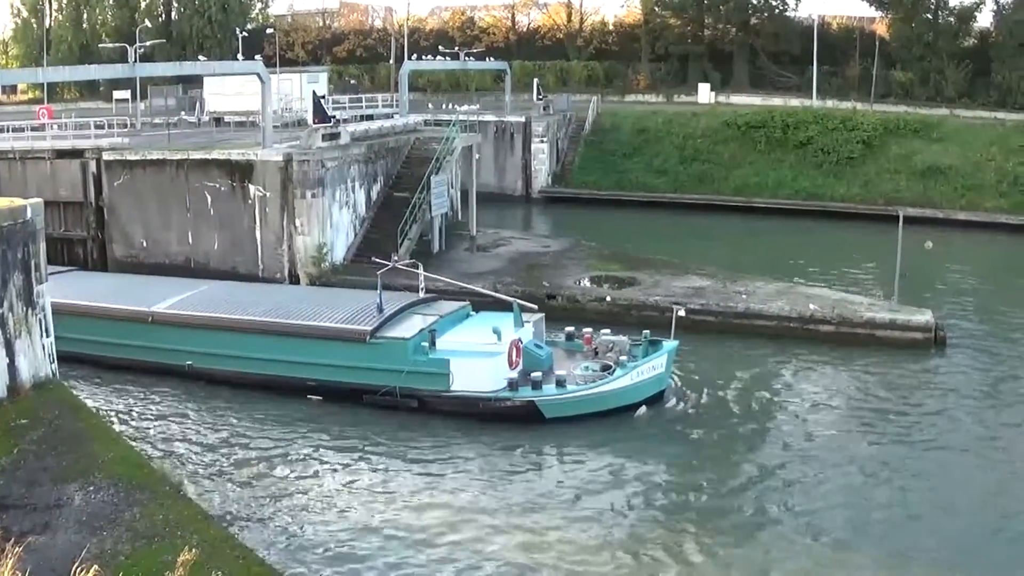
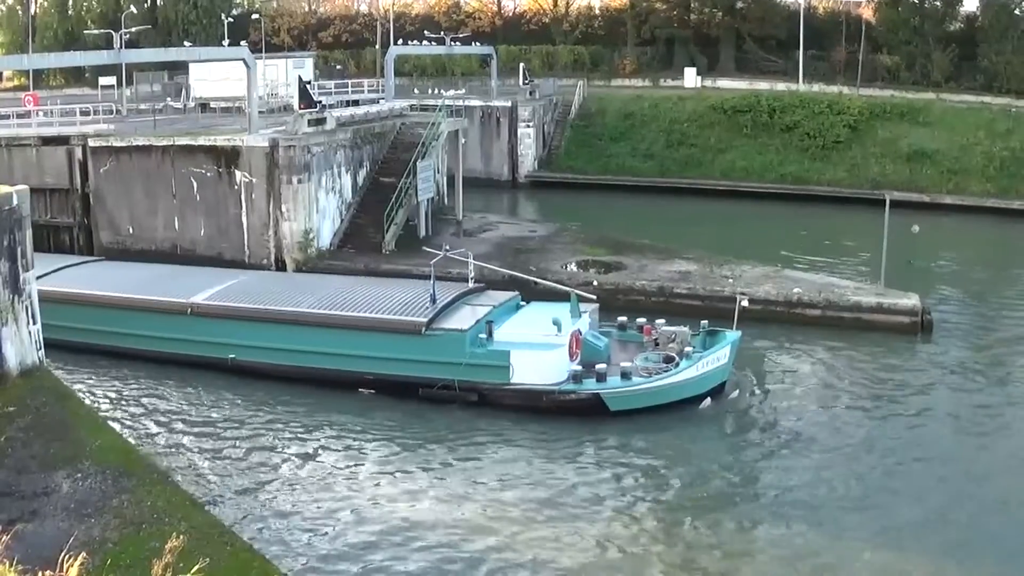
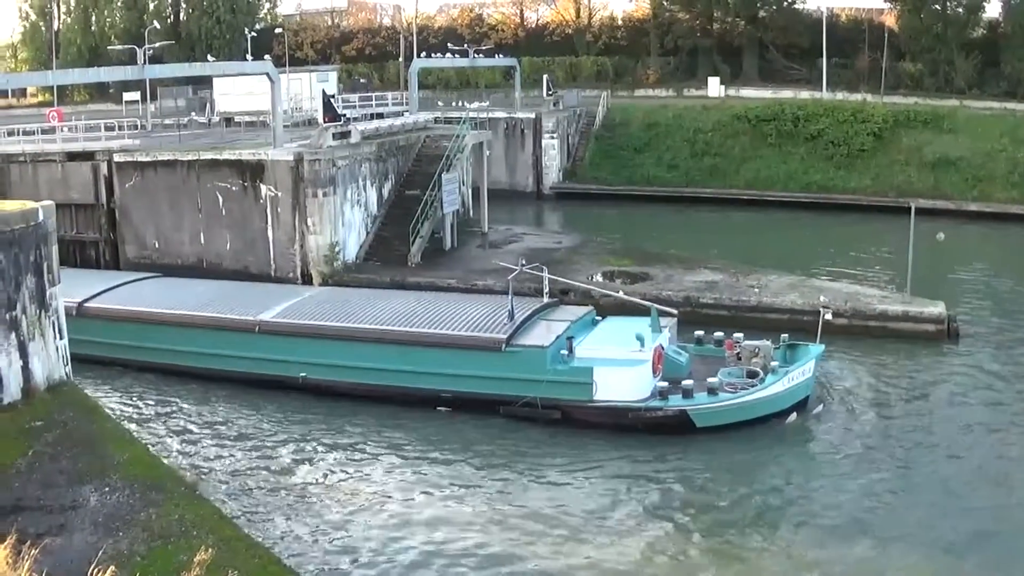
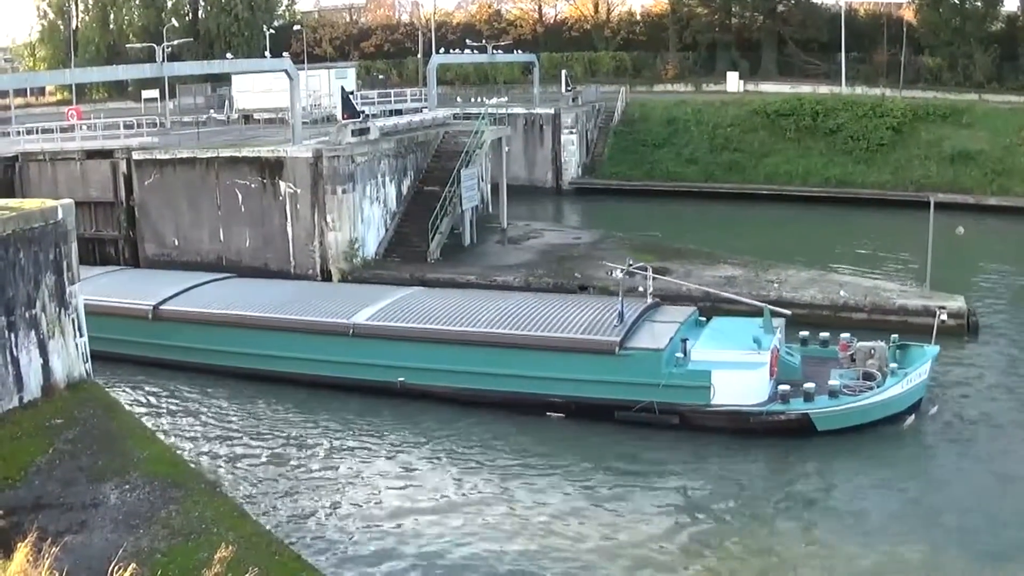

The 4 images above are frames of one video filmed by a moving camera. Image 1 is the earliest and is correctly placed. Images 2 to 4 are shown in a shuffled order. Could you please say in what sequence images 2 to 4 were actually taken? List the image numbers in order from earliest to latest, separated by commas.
2, 3, 4
